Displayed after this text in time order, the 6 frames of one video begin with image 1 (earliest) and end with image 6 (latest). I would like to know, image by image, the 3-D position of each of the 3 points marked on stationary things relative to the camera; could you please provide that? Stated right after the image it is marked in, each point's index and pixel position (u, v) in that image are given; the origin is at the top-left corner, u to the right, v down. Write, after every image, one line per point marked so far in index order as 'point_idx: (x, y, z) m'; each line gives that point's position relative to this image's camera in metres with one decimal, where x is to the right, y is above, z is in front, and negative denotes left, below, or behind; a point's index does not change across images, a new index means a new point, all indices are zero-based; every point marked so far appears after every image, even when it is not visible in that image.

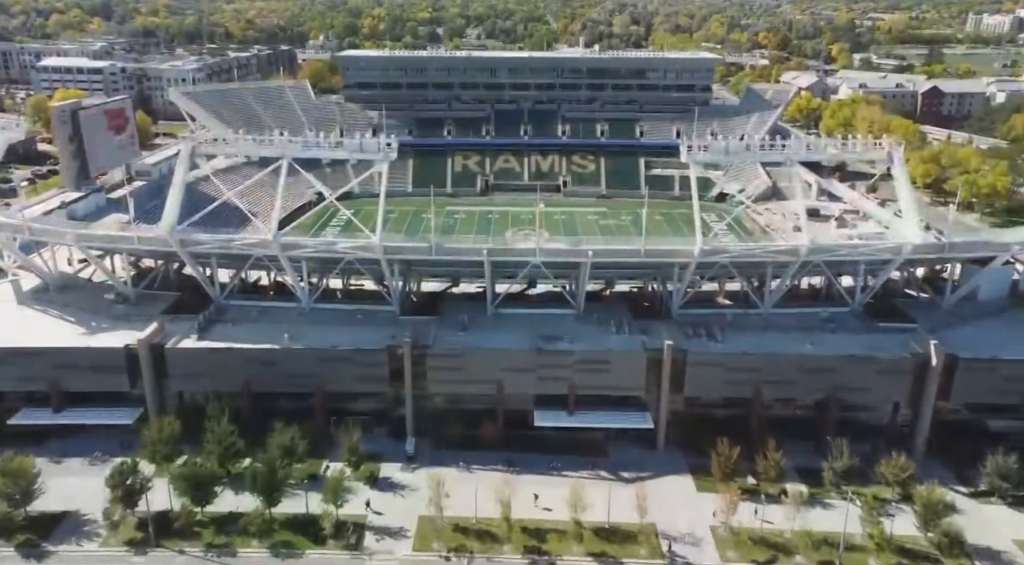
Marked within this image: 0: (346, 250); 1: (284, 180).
0: (-4.3, +0.8, +18.9) m
1: (-6.0, +2.7, +19.3) m
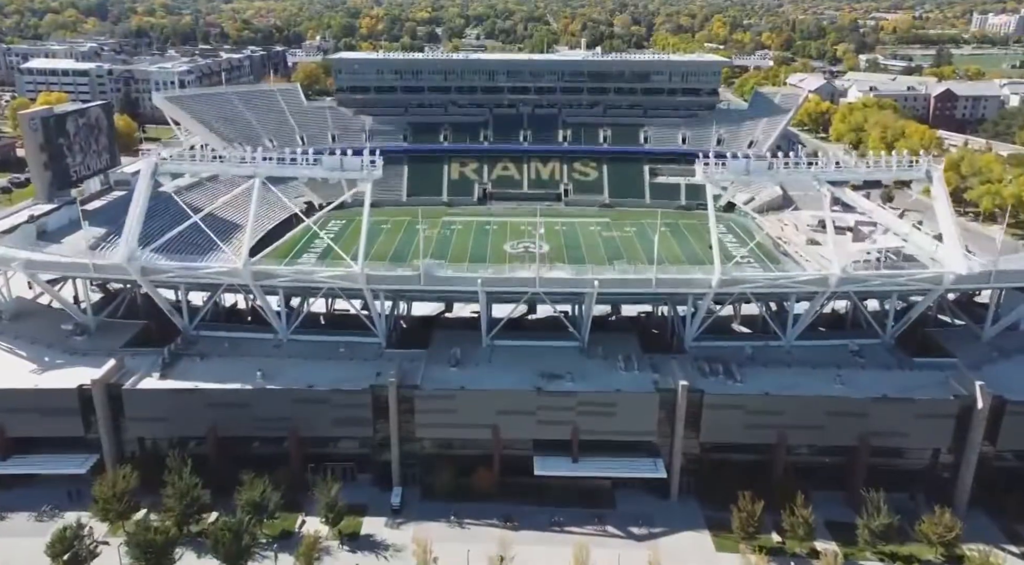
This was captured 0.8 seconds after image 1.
0: (-4.3, +0.1, +17.0) m
1: (-6.0, +1.9, +17.4) m
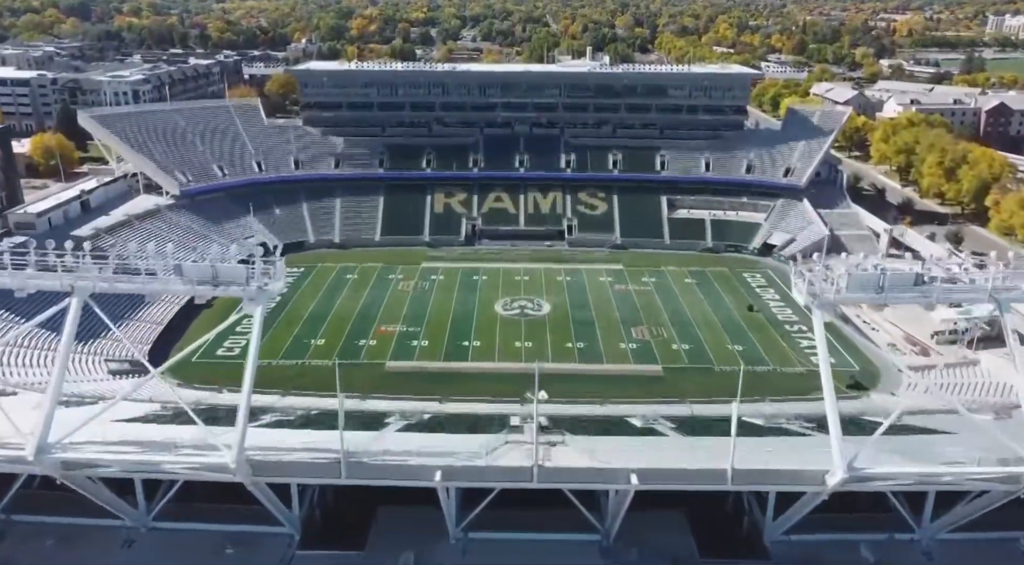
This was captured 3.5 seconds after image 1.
0: (-4.6, -2.6, +10.2) m
1: (-6.3, -0.7, +10.6) m
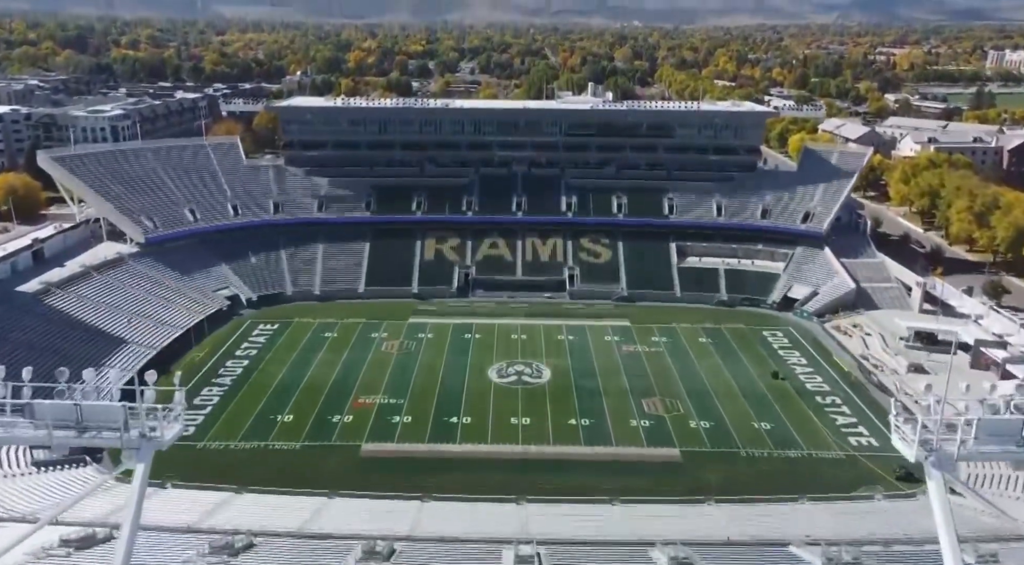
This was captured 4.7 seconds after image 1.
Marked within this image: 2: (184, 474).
0: (-4.7, -4.0, +7.0) m
1: (-6.4, -2.2, +7.5) m
2: (-8.6, -5.0, +19.3) m
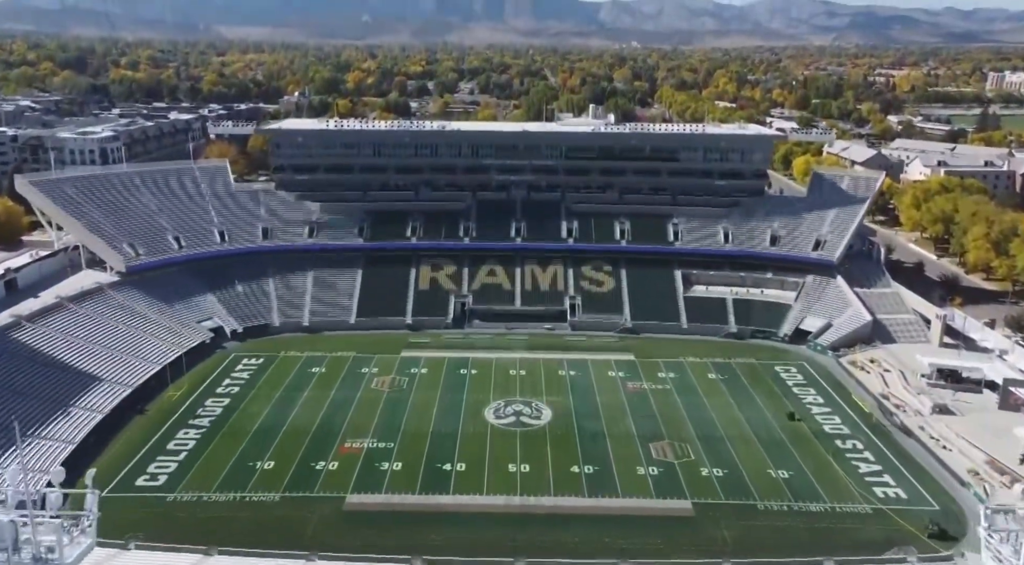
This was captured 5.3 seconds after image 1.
0: (-4.7, -4.7, +5.4) m
1: (-6.5, -2.8, +5.9) m
2: (-8.7, -5.9, +17.6) m
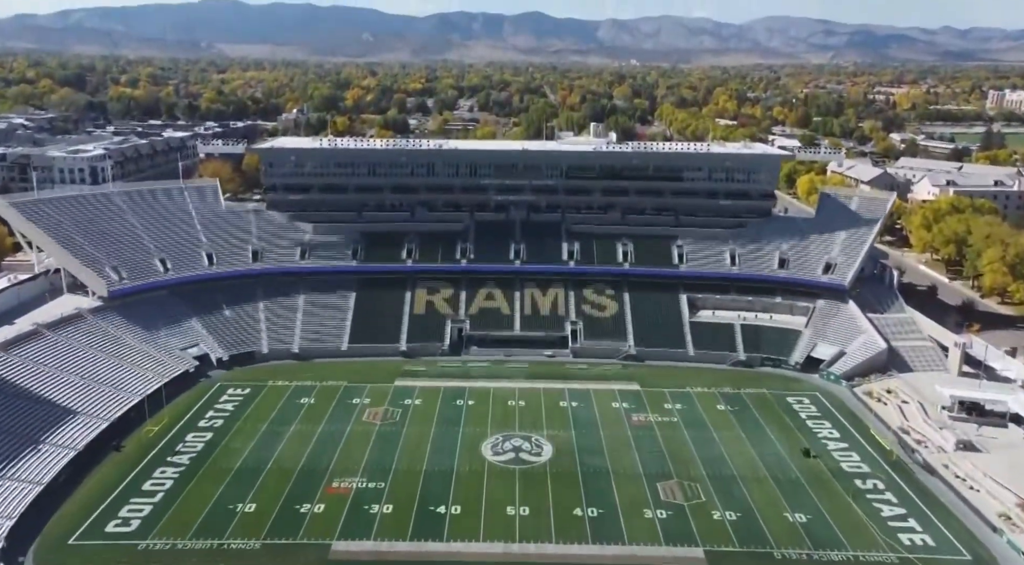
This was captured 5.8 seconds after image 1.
0: (-4.8, -5.1, +4.1) m
1: (-6.5, -3.3, +4.6) m
2: (-8.7, -6.7, +16.2) m
